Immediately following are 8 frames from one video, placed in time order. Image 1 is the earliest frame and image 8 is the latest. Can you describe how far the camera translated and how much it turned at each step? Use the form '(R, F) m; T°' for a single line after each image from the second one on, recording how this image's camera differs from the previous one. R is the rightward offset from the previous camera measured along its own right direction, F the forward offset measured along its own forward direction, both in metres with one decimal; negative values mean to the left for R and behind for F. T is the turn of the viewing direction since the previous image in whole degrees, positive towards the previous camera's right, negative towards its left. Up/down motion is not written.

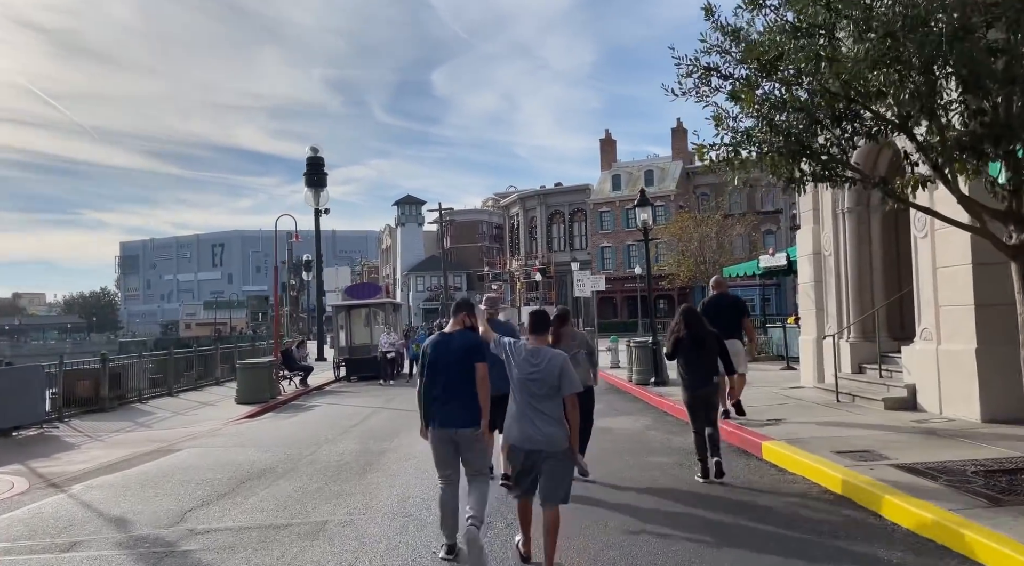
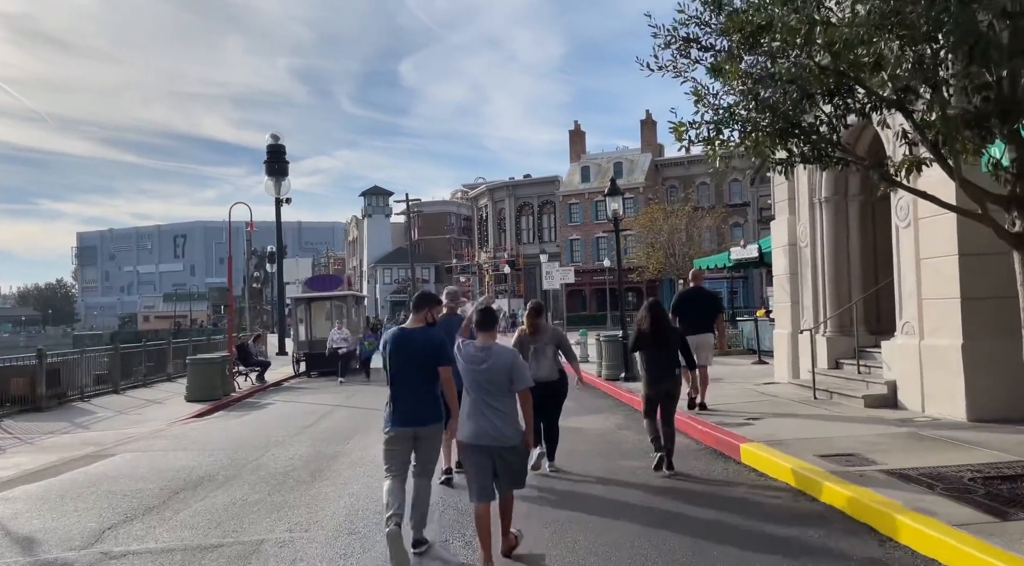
(+0.1, +0.7) m; +2°
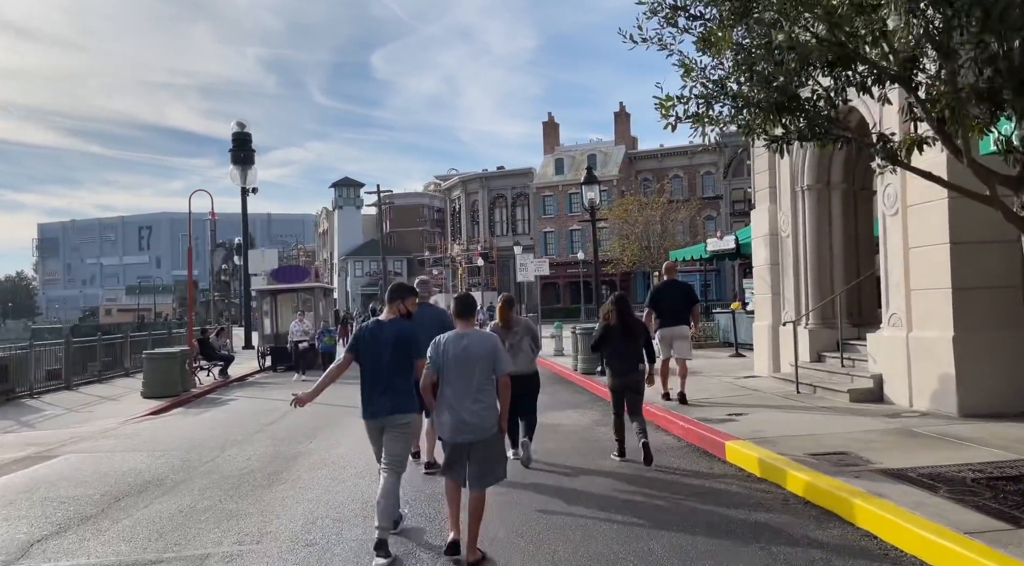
(0.0, +0.5) m; +2°
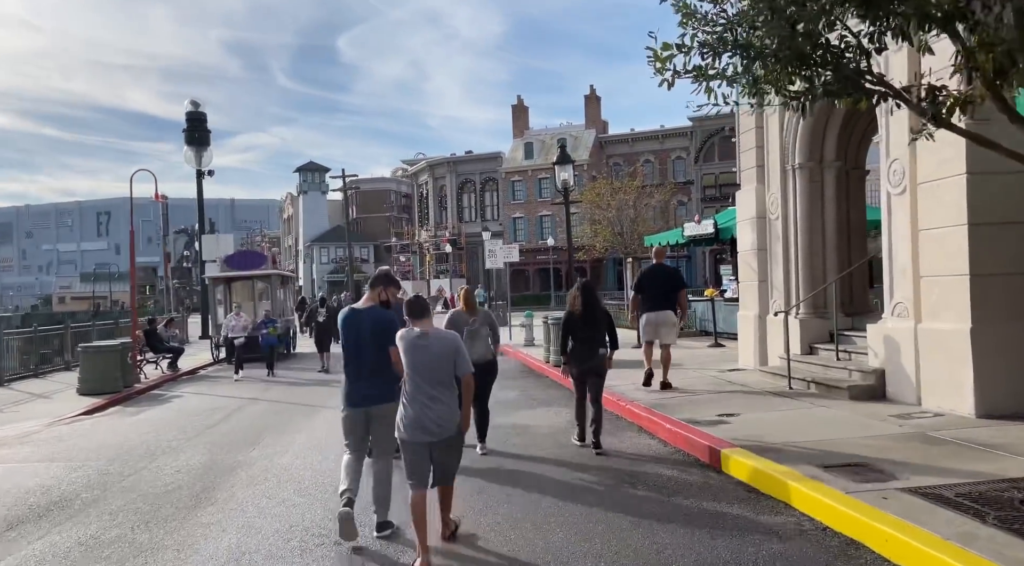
(0.0, +1.0) m; +2°
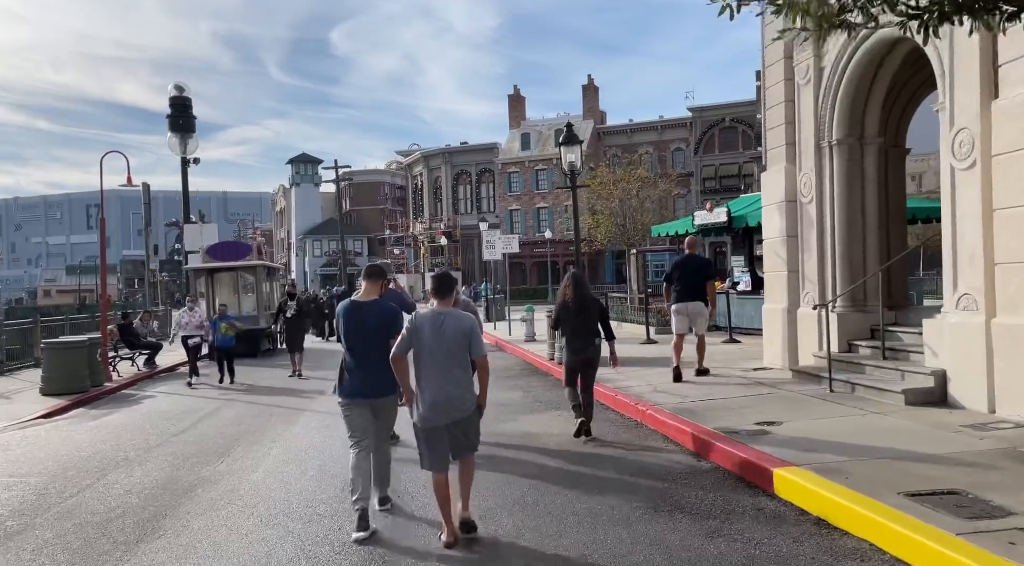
(-0.1, +1.2) m; 0°
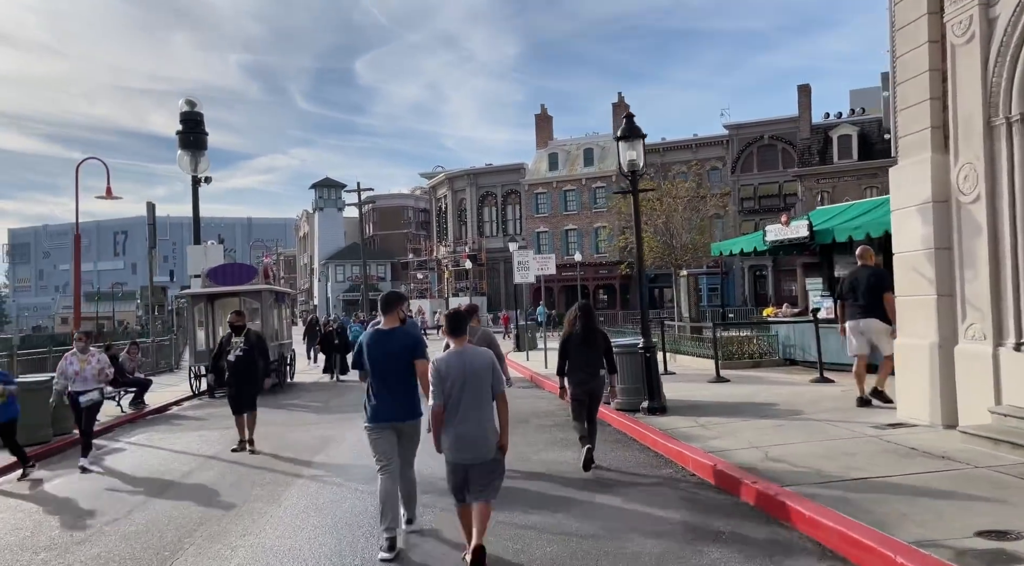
(-0.4, +2.6) m; -2°
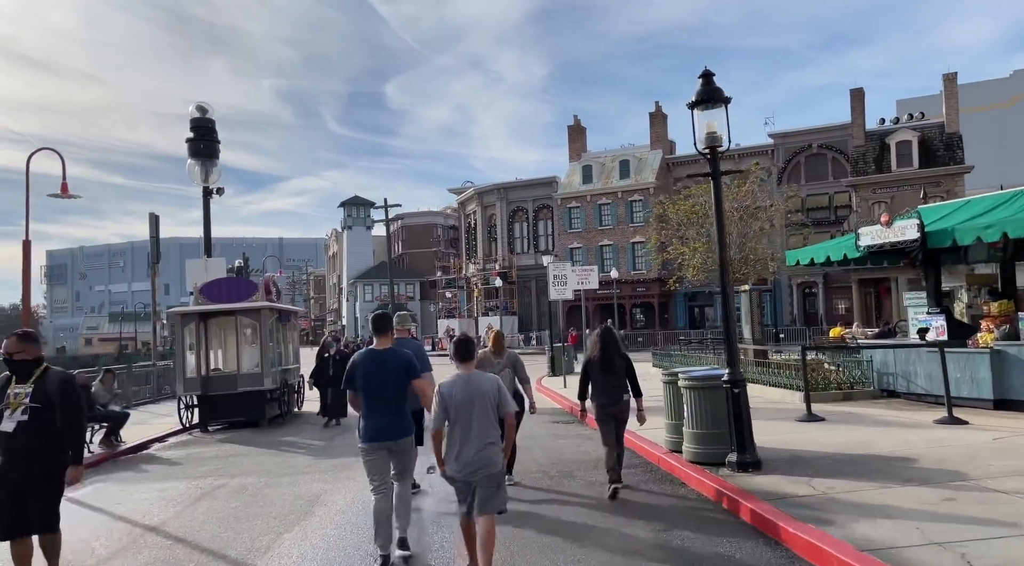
(-0.1, +2.7) m; -2°
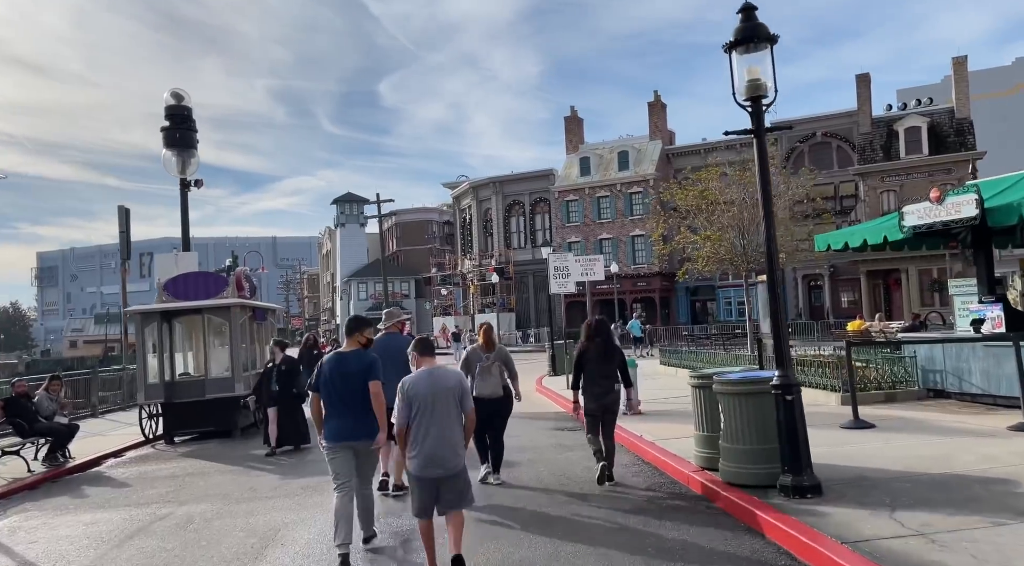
(0.0, +1.6) m; 0°
